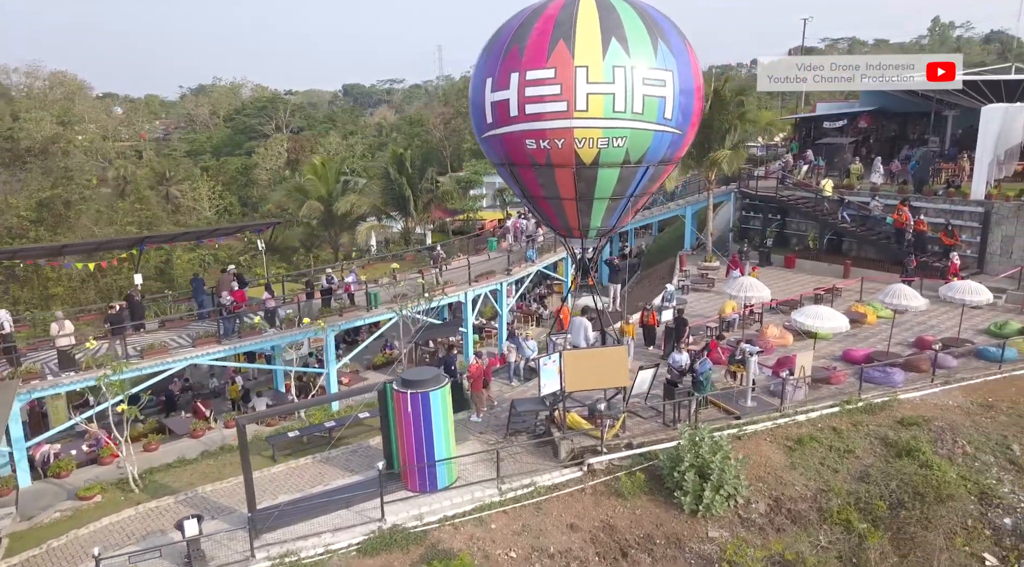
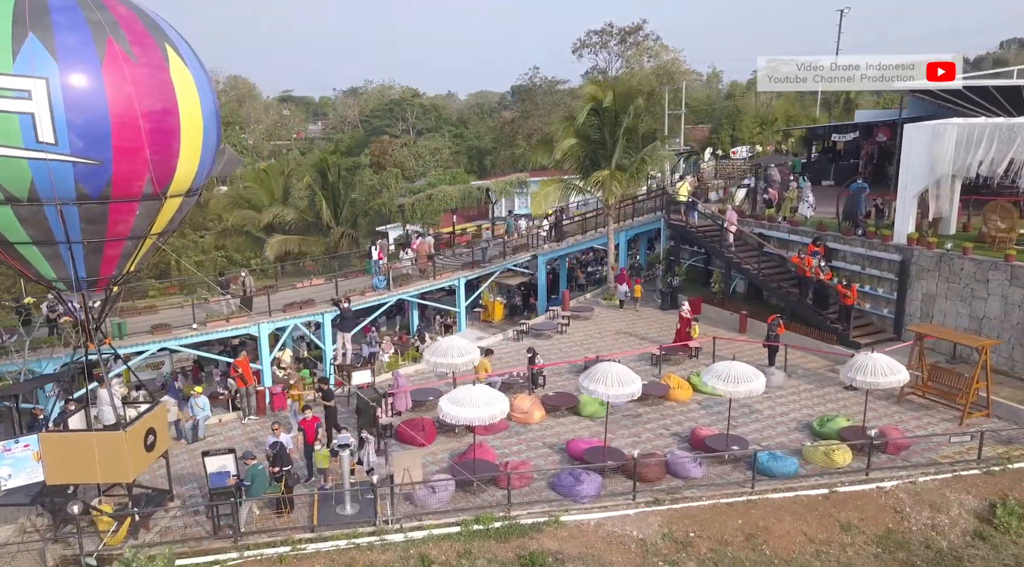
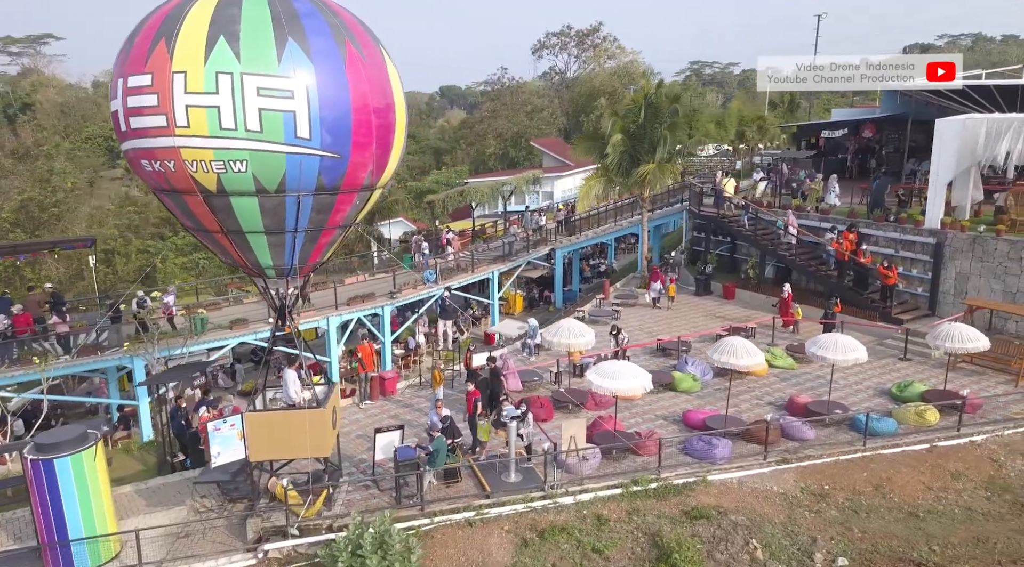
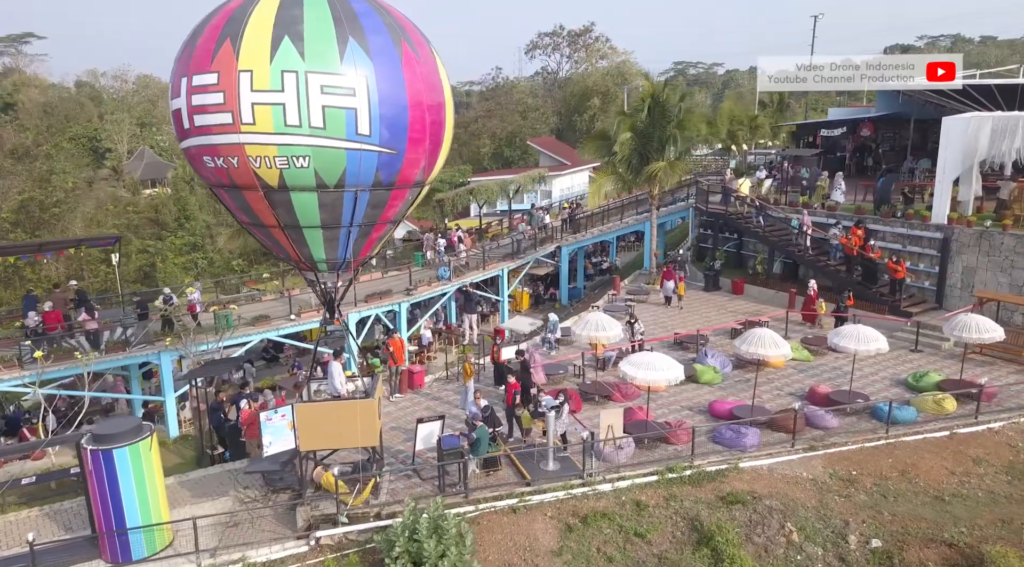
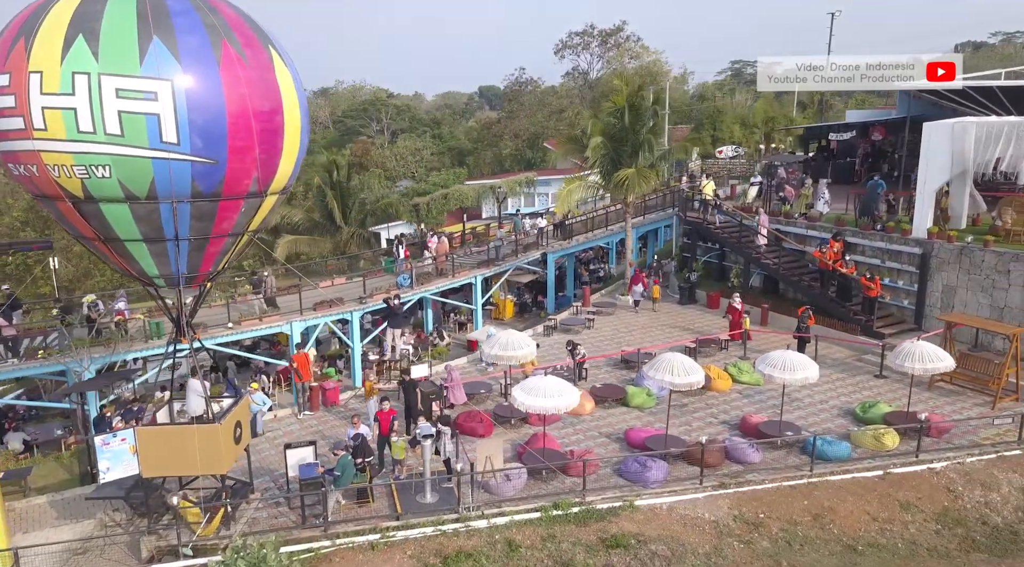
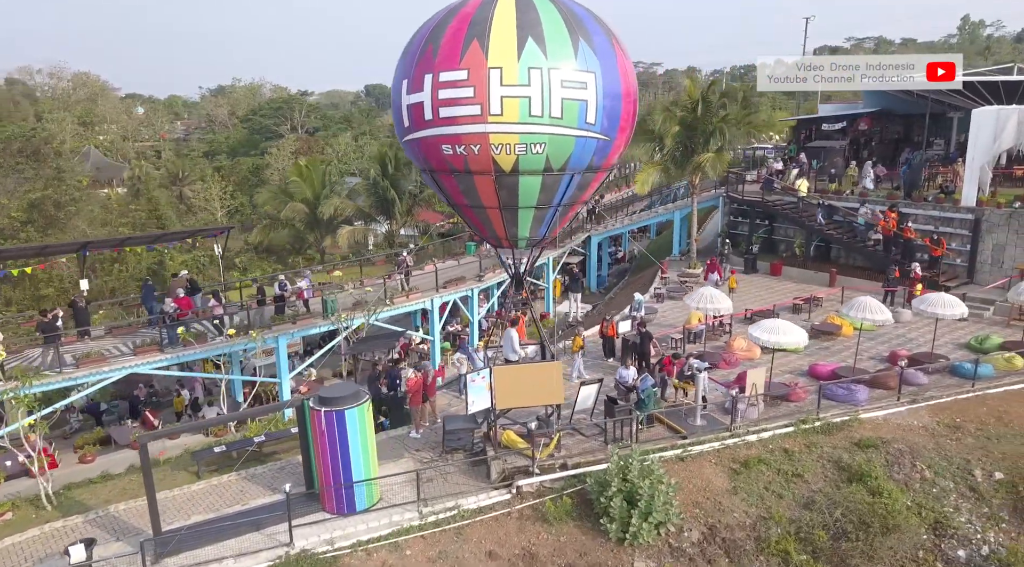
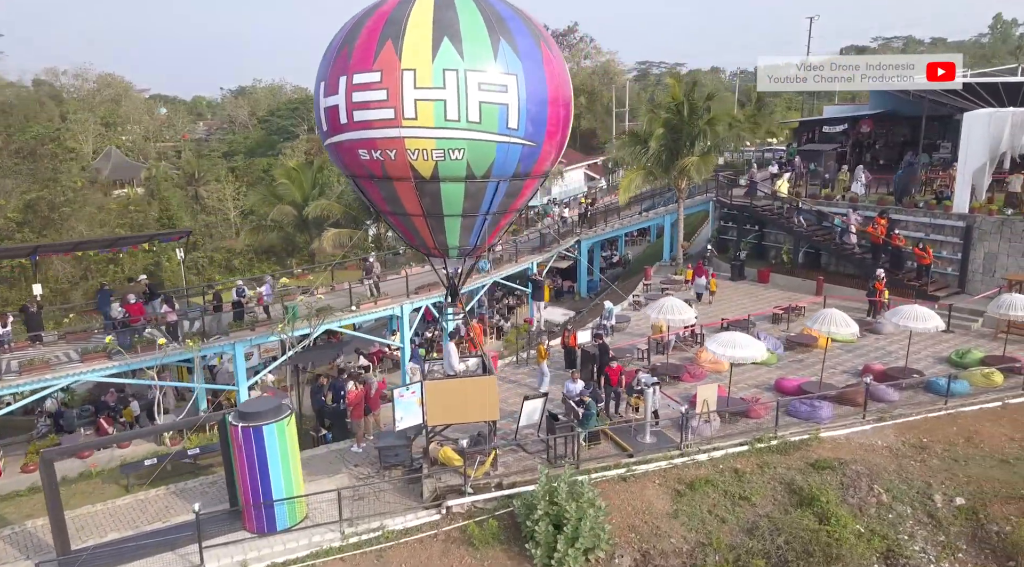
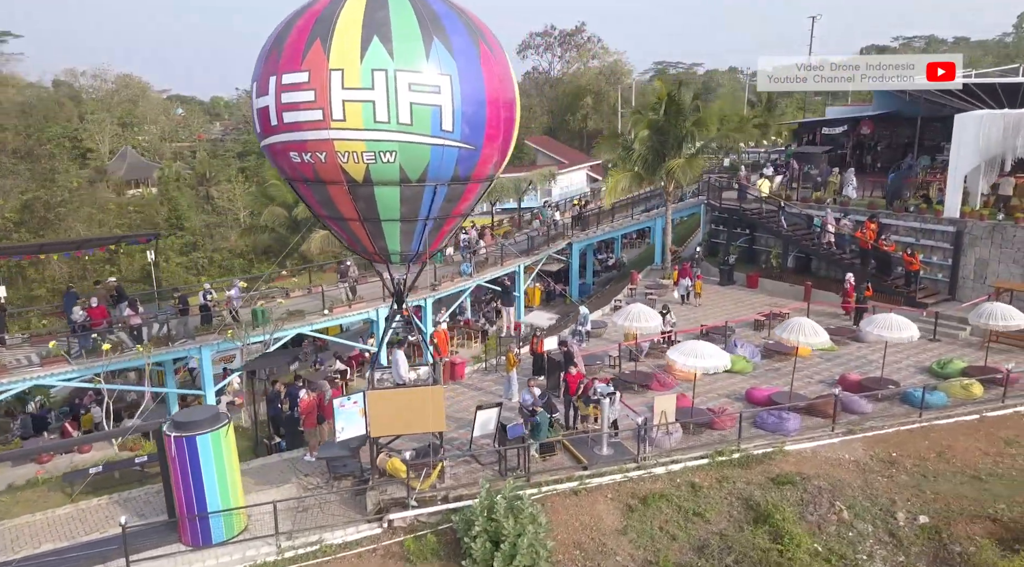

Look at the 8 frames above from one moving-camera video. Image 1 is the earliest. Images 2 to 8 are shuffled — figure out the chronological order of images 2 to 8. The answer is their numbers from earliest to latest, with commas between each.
6, 7, 8, 4, 3, 5, 2
